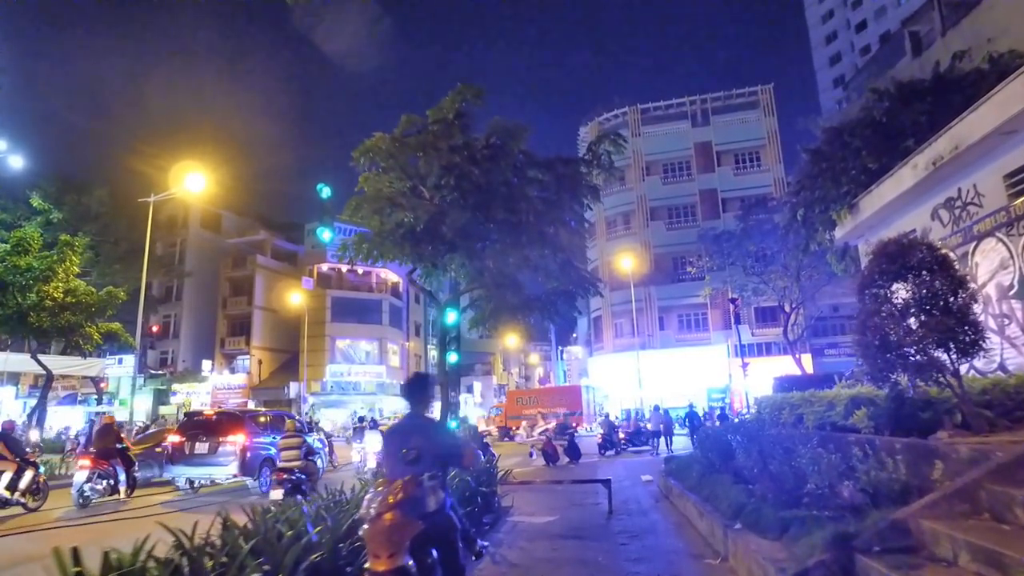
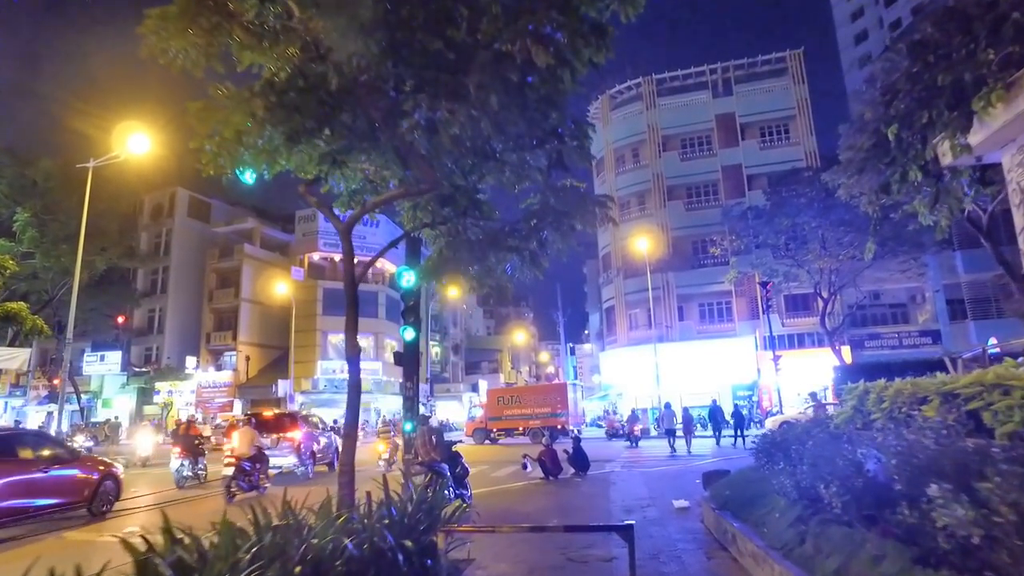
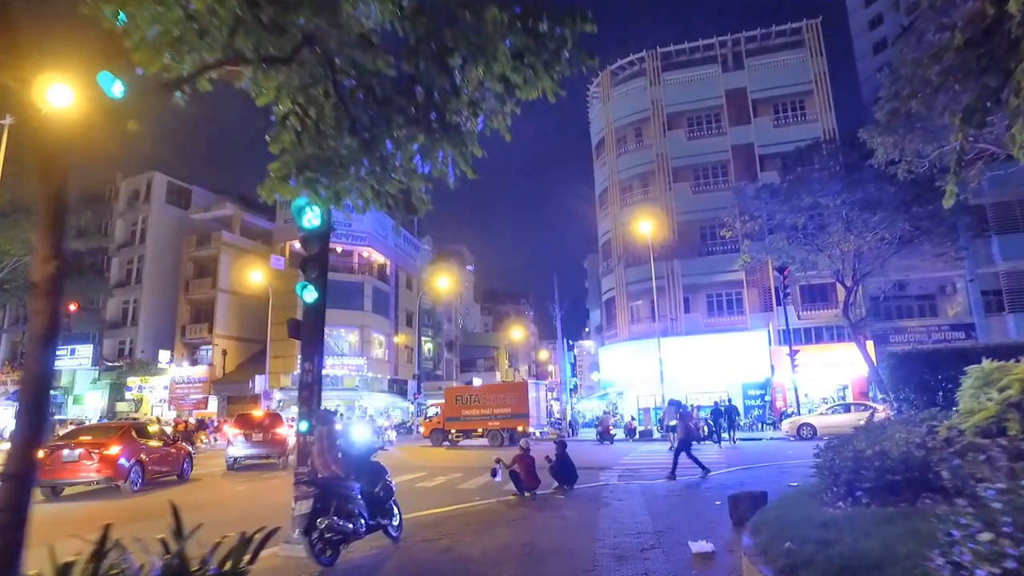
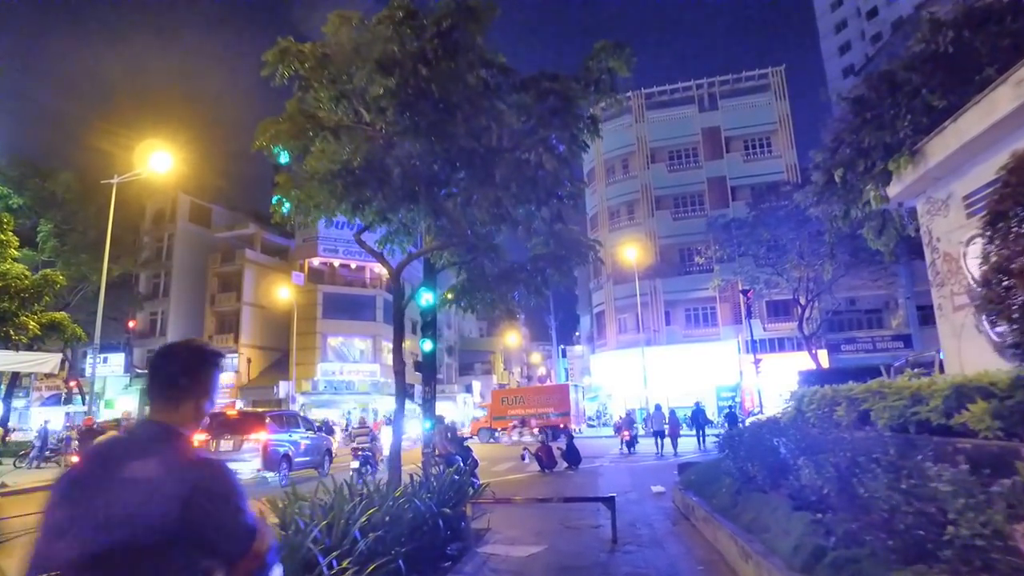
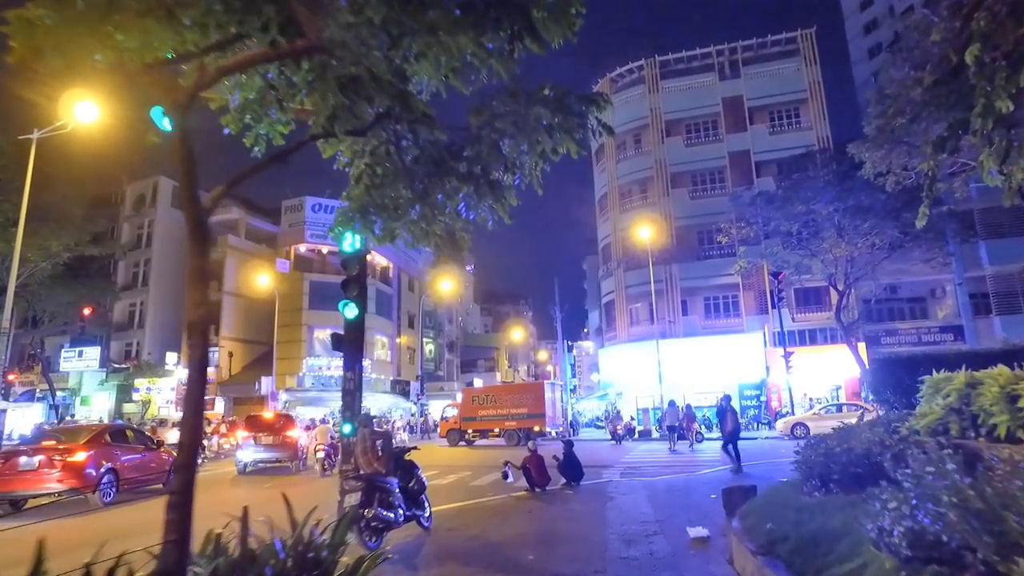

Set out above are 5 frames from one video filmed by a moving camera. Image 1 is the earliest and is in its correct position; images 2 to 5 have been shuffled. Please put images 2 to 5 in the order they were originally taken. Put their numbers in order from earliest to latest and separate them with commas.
4, 2, 5, 3
